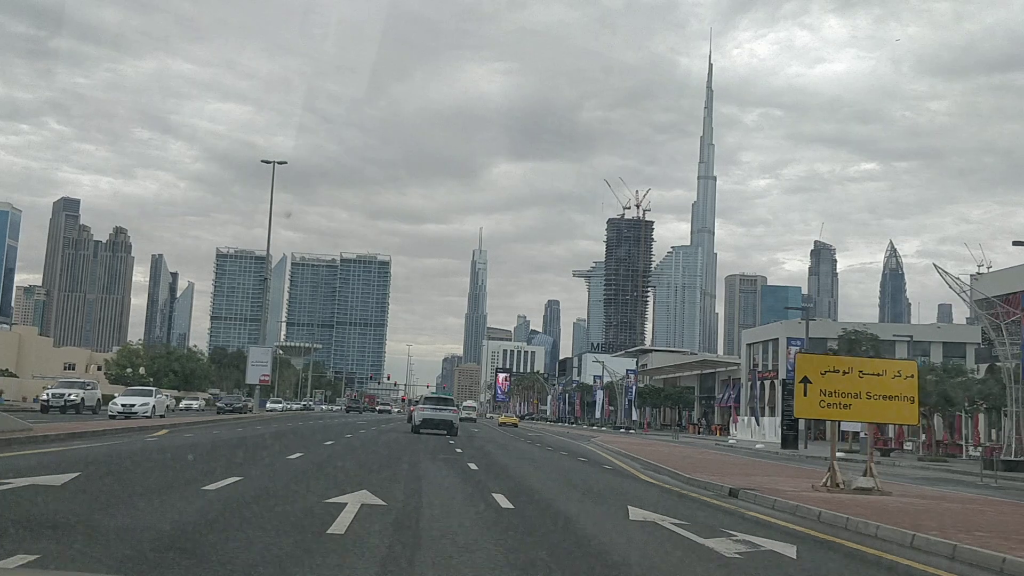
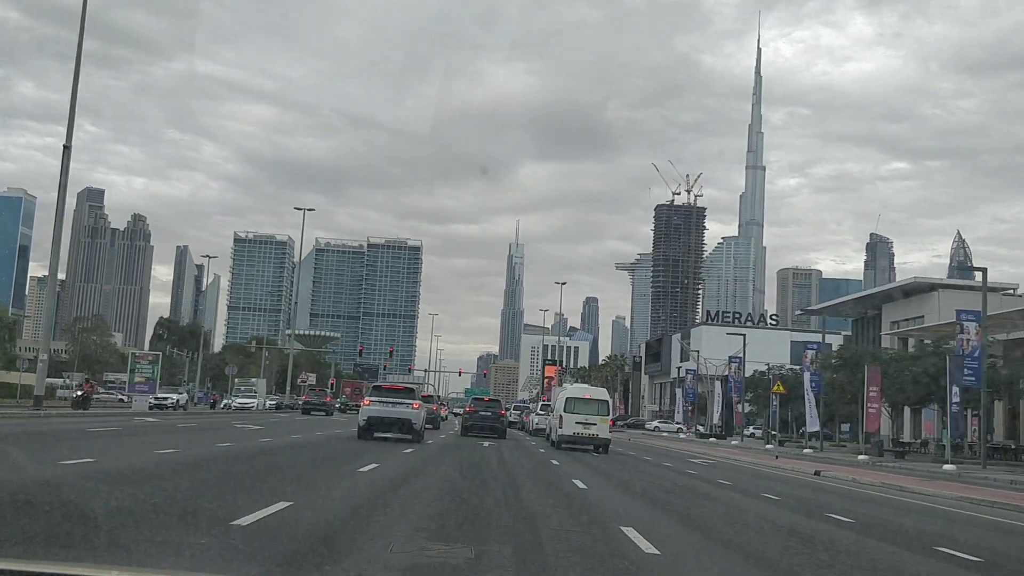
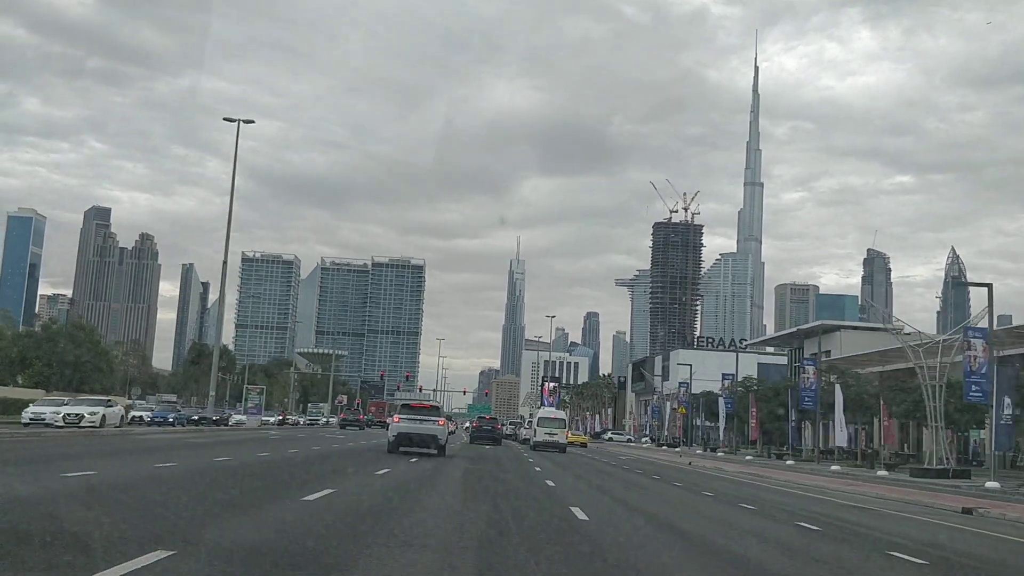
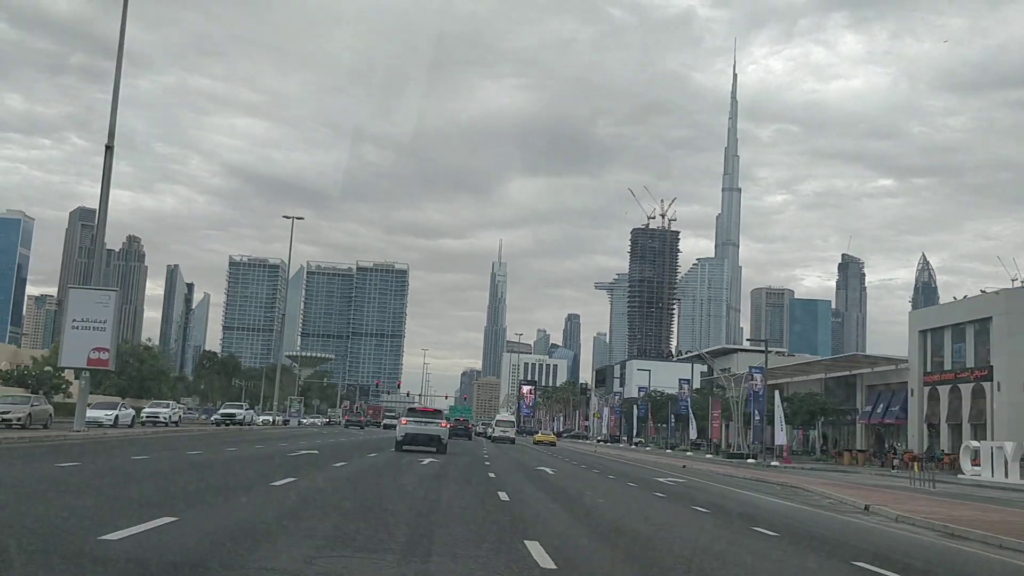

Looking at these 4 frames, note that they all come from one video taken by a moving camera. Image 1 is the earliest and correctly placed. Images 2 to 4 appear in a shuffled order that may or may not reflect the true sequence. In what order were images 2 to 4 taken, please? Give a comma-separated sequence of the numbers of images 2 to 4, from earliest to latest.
4, 3, 2
